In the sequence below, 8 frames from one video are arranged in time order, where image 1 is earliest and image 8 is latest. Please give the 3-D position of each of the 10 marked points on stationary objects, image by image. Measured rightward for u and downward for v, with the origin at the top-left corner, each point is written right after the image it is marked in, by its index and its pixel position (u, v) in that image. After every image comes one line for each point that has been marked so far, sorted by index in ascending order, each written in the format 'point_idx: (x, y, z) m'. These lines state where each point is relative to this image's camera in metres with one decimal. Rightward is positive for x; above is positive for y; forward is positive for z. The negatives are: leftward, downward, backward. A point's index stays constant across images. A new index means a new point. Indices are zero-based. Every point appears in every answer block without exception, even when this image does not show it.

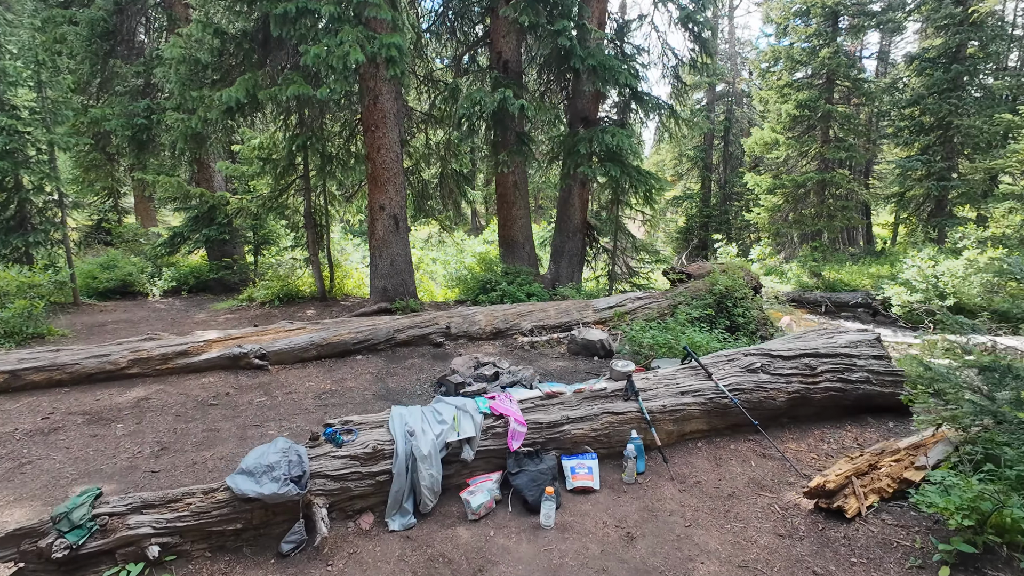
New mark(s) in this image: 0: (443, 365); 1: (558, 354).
0: (-1.0, -1.1, +6.9) m
1: (+0.7, -1.0, +7.5) m
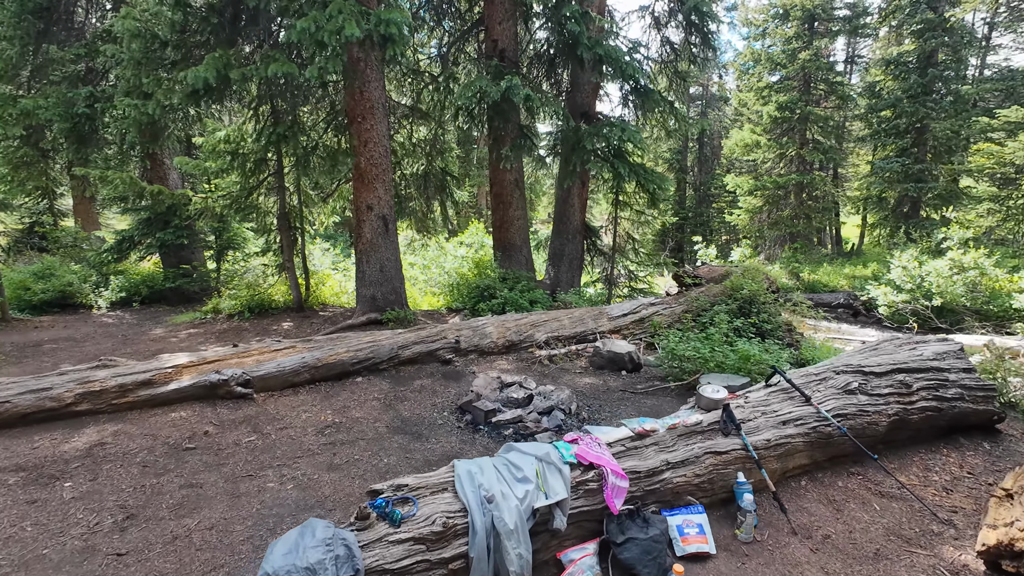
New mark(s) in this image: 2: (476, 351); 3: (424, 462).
0: (-0.7, -1.2, +6.0) m
1: (+1.0, -1.1, +6.8) m
2: (-0.5, -0.9, +6.9) m
3: (-0.8, -1.5, +4.2) m
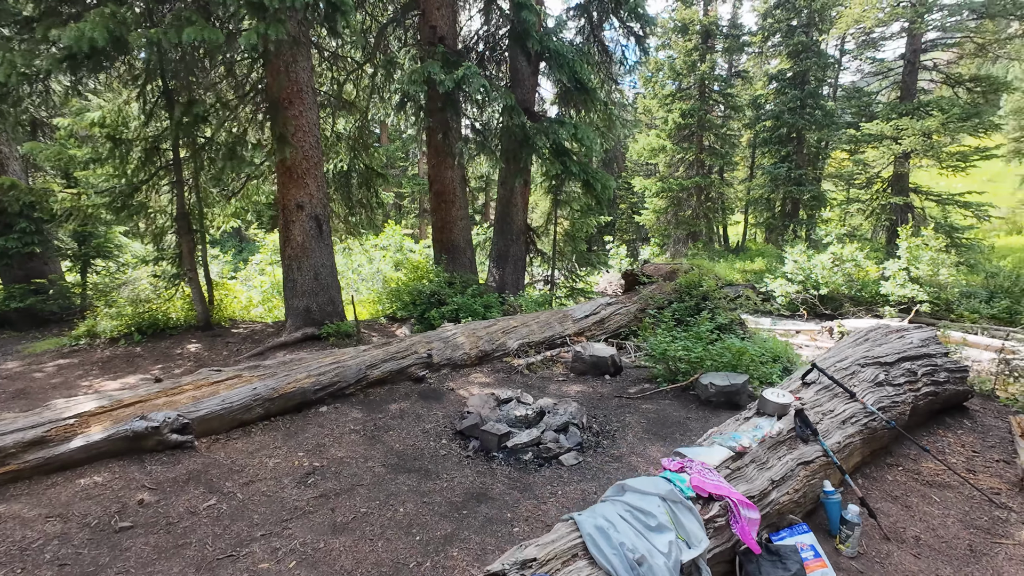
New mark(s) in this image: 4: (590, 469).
0: (-0.7, -1.3, +5.3) m
1: (+0.7, -1.2, +6.4) m
2: (-0.8, -1.0, +6.2) m
3: (-0.5, -1.6, +3.5) m
4: (+0.6, -1.5, +4.1) m
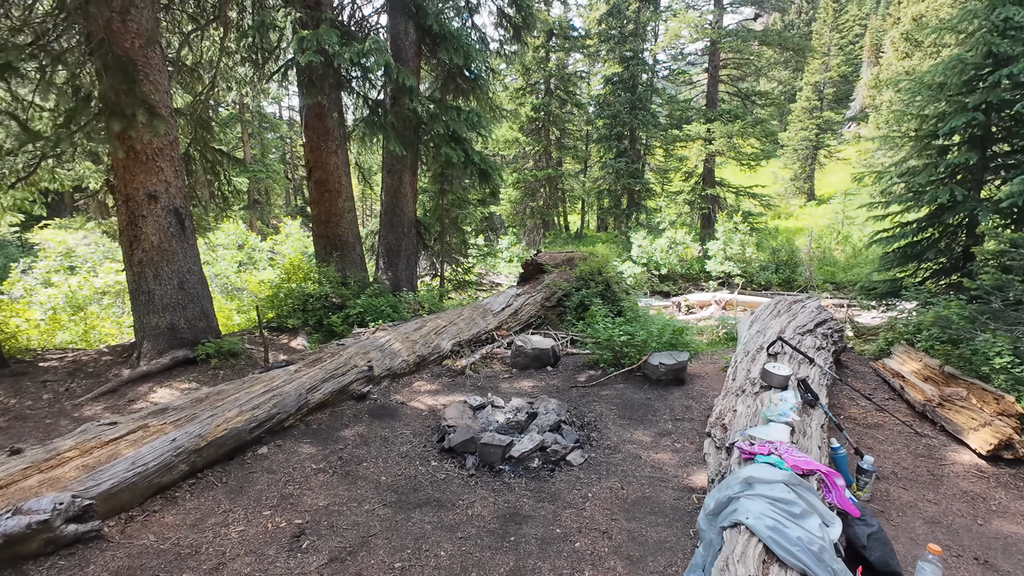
0: (-1.0, -1.3, +4.7) m
1: (-0.1, -1.1, +6.2) m
2: (-1.4, -1.0, +5.6) m
3: (-0.2, -1.6, +3.1) m
4: (+0.7, -1.5, +4.0) m
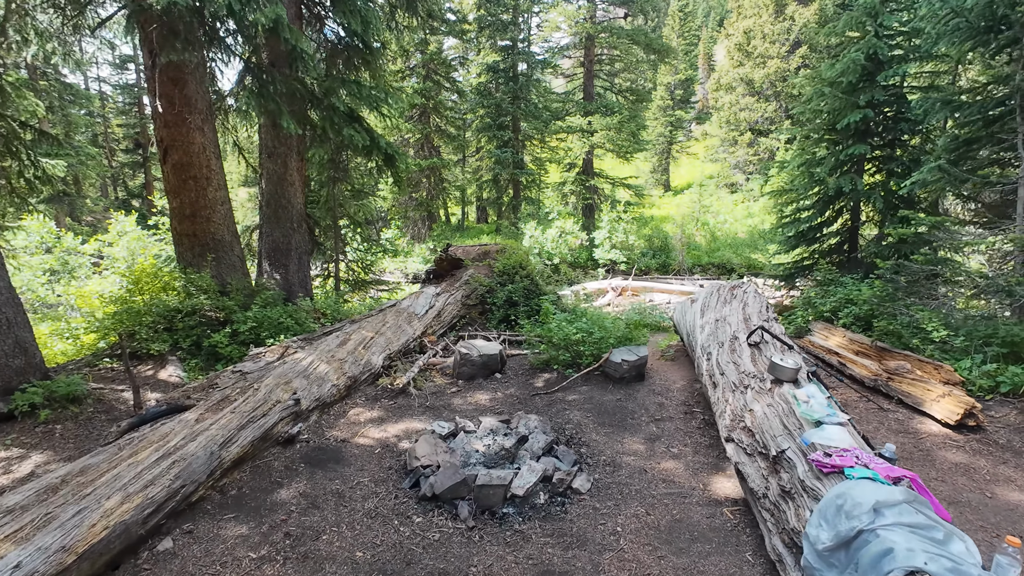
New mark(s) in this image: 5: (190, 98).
0: (-1.1, -1.4, +3.7) m
1: (-0.7, -1.1, +5.4) m
2: (-1.8, -1.1, +4.4) m
3: (+0.1, -1.6, +2.5) m
4: (+0.7, -1.5, +3.5) m
5: (-4.3, +2.5, +6.4) m
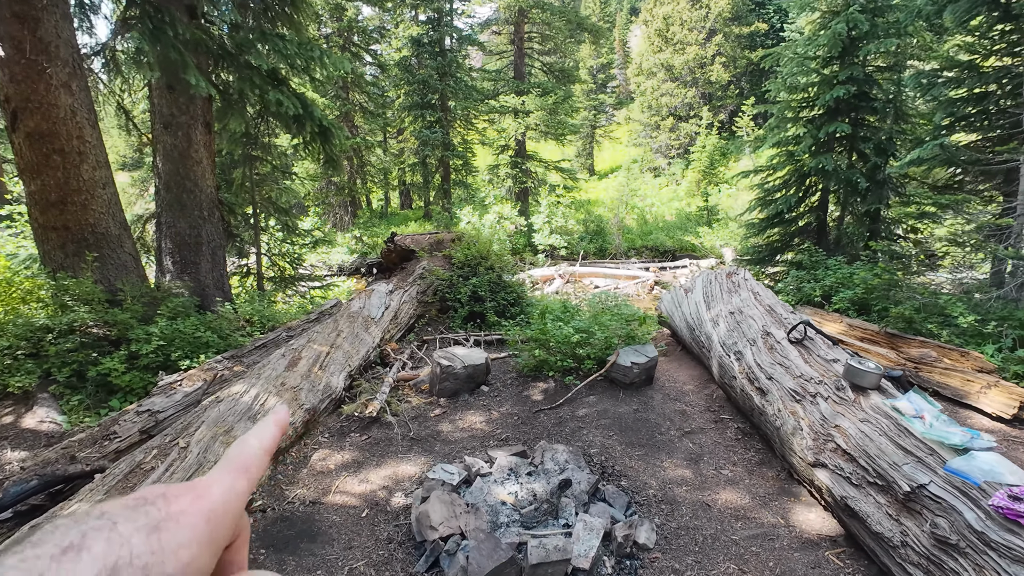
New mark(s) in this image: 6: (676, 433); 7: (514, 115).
0: (-0.9, -1.5, +2.7) m
1: (-0.7, -1.1, +4.5) m
2: (-1.6, -1.2, +3.3) m
3: (+0.5, -1.7, +1.7) m
4: (+1.0, -1.4, +2.8) m
5: (-4.5, +2.4, +4.7) m
6: (+1.3, -1.2, +4.0) m
7: (+0.1, +6.4, +17.9) m
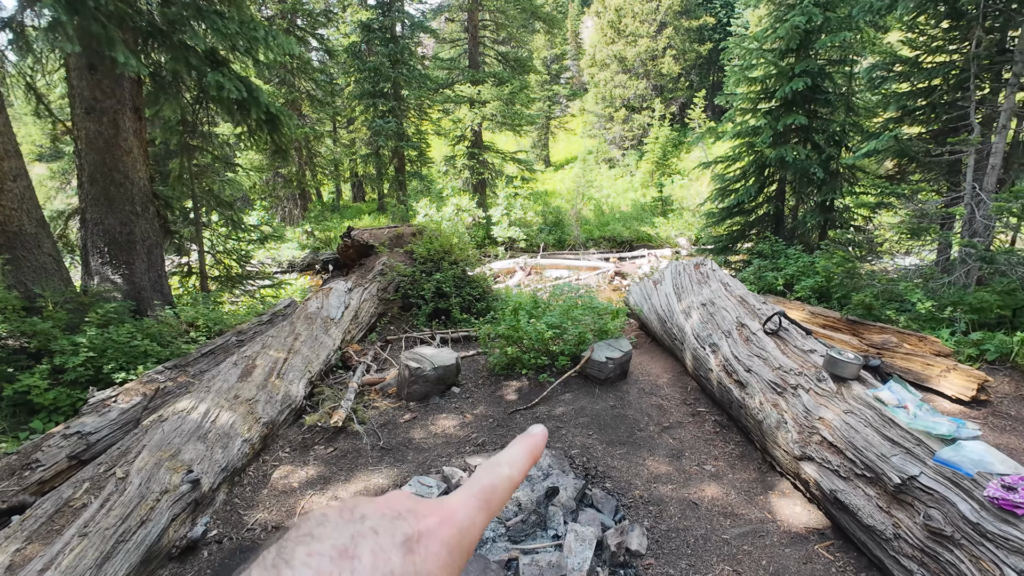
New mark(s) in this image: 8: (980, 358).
0: (-1.0, -1.5, +2.5) m
1: (-0.9, -1.1, +4.2) m
2: (-1.8, -1.2, +3.0) m
3: (+0.6, -1.7, +1.6) m
4: (+0.9, -1.4, +2.7) m
5: (-4.8, +2.3, +4.1) m
6: (+1.2, -1.1, +3.9) m
7: (-1.5, +6.7, +17.6) m
8: (+4.0, -0.6, +4.2) m
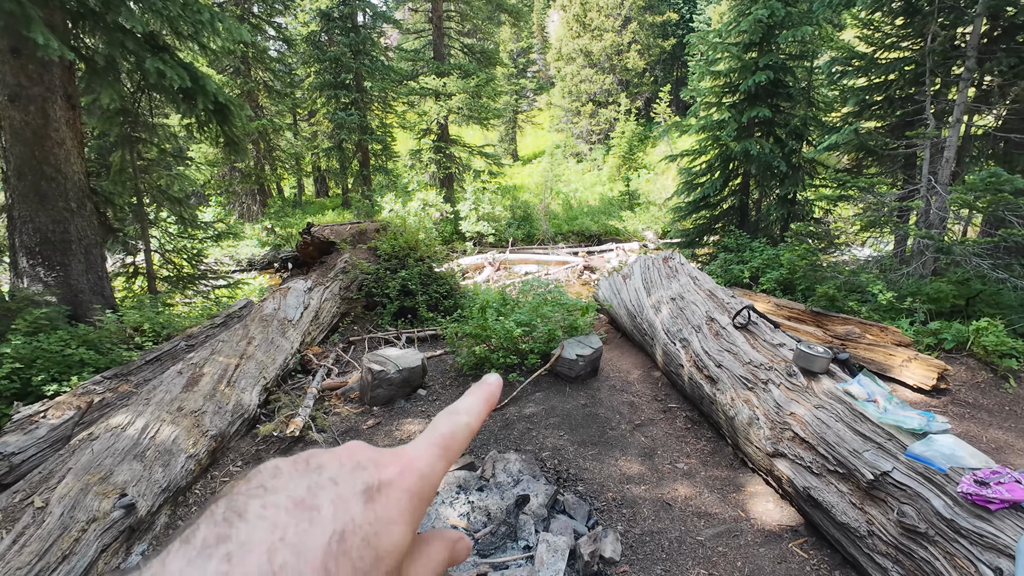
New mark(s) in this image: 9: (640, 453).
0: (-1.1, -1.5, +2.3) m
1: (-1.2, -1.1, +4.0) m
2: (-1.9, -1.2, +2.7) m
3: (+0.5, -1.7, +1.5) m
4: (+0.7, -1.4, +2.6) m
5: (-5.1, +2.3, +3.6) m
6: (+0.9, -1.1, +3.8) m
7: (-2.7, +6.8, +17.2) m
8: (+3.8, -0.5, +4.3) m
9: (+0.9, -1.2, +3.5) m
